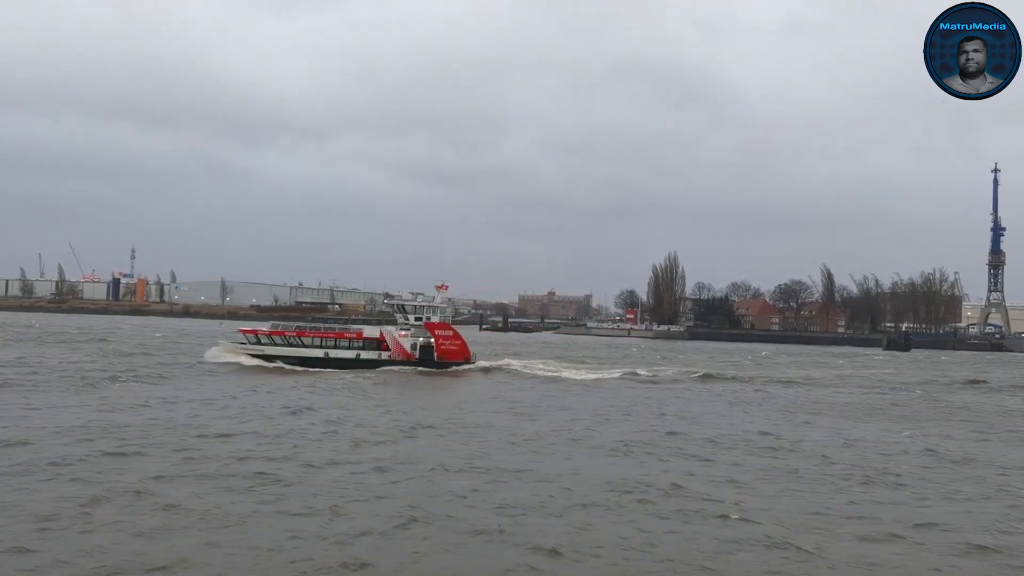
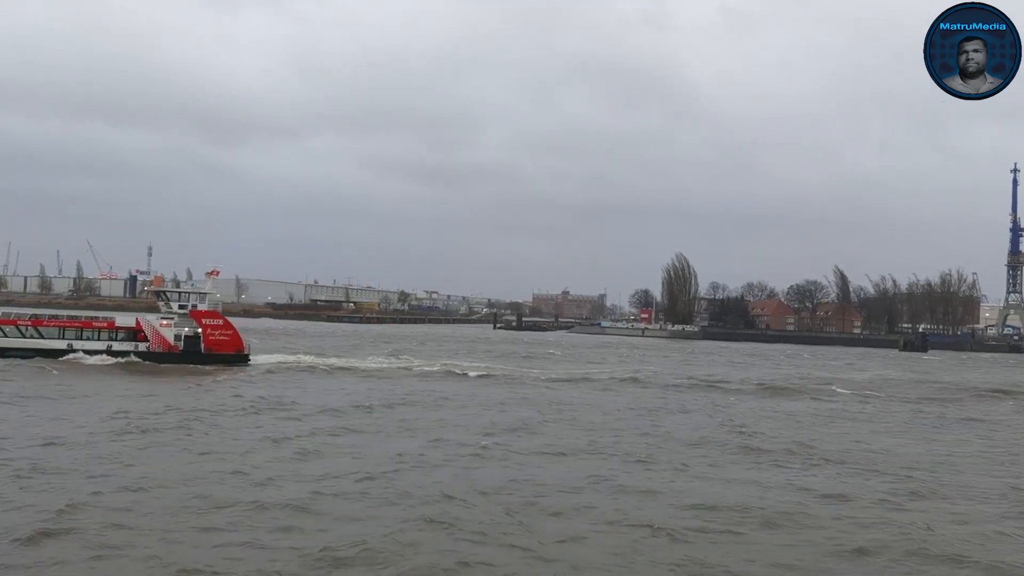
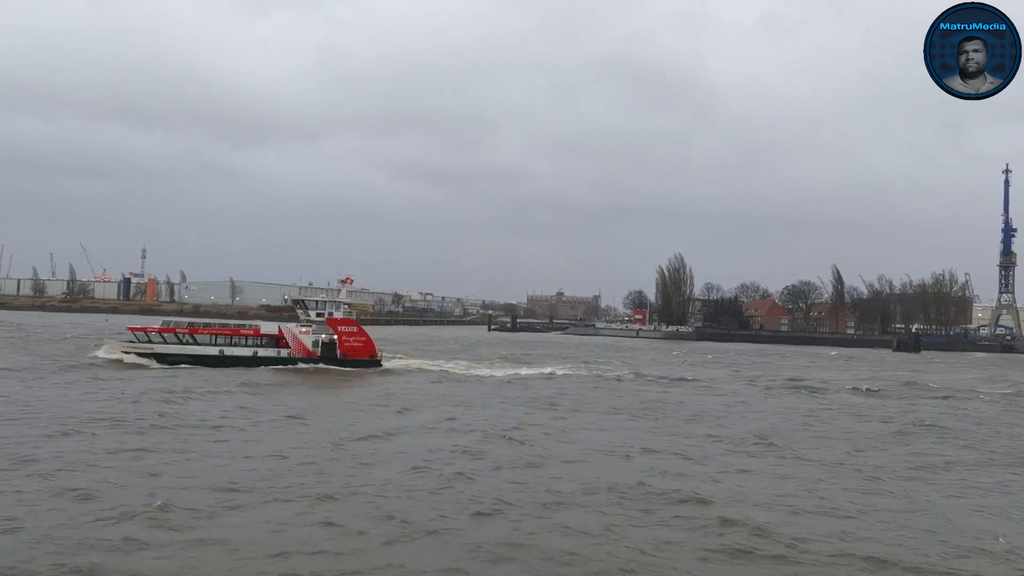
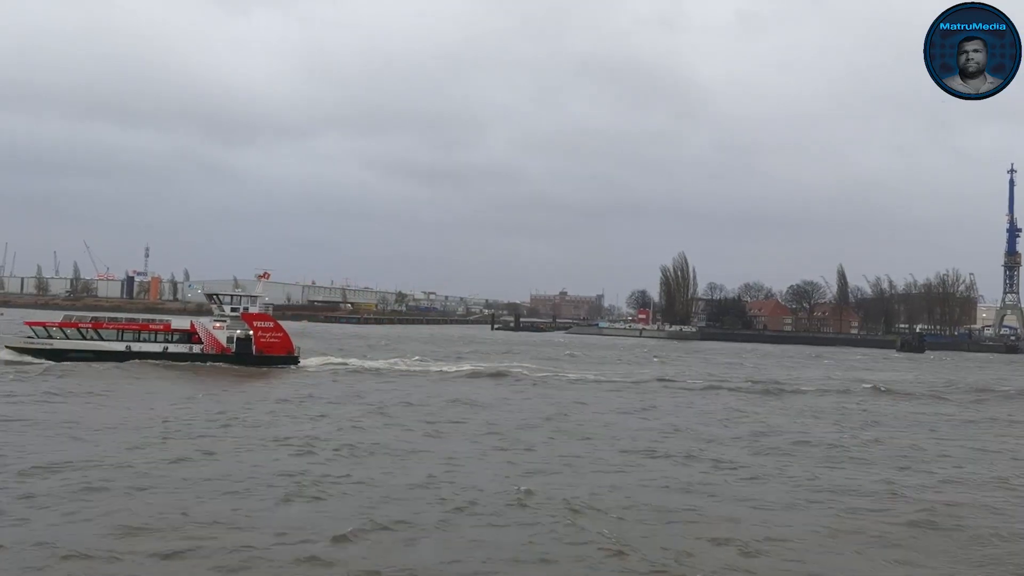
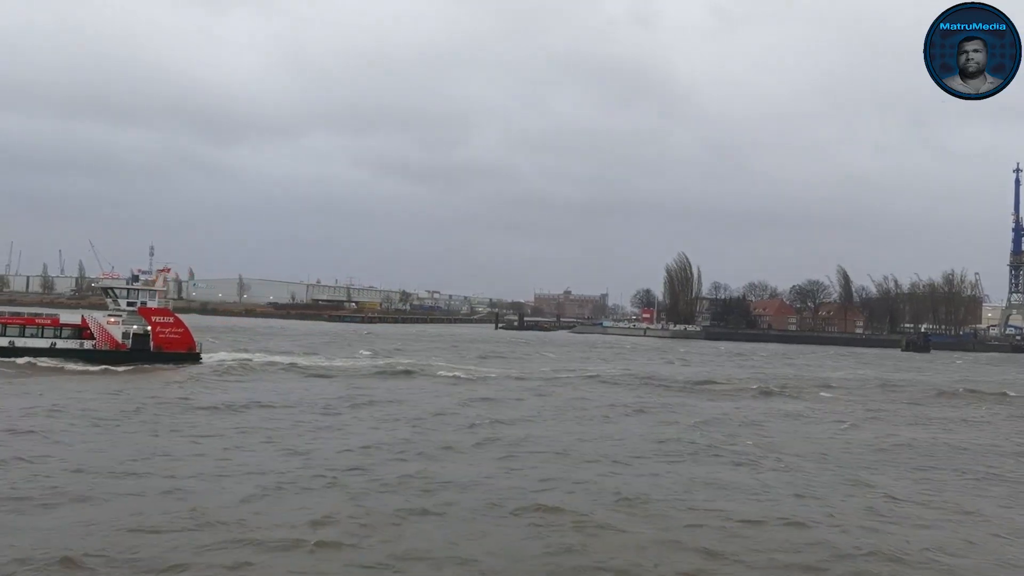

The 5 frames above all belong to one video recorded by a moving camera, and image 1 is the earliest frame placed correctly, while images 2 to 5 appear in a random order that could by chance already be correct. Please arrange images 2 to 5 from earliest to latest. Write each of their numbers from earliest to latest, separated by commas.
3, 4, 2, 5
